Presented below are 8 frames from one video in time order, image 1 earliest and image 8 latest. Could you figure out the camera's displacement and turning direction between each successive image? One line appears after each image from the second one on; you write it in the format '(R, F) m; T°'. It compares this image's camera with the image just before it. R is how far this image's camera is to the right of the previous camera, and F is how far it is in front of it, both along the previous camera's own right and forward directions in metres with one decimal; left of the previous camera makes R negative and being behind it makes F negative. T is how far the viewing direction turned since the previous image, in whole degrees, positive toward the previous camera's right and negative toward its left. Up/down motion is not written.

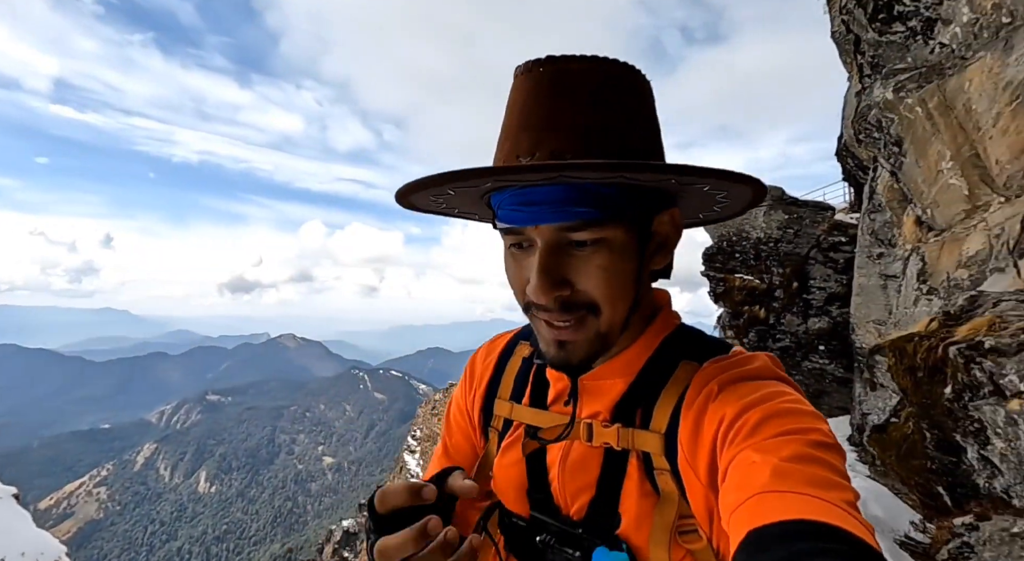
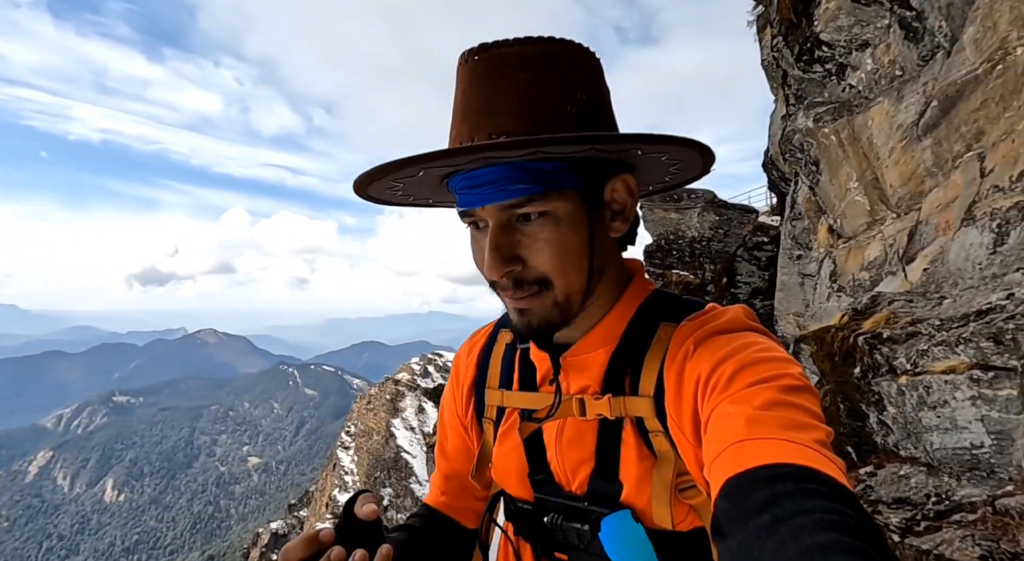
(-0.5, -0.5) m; +7°
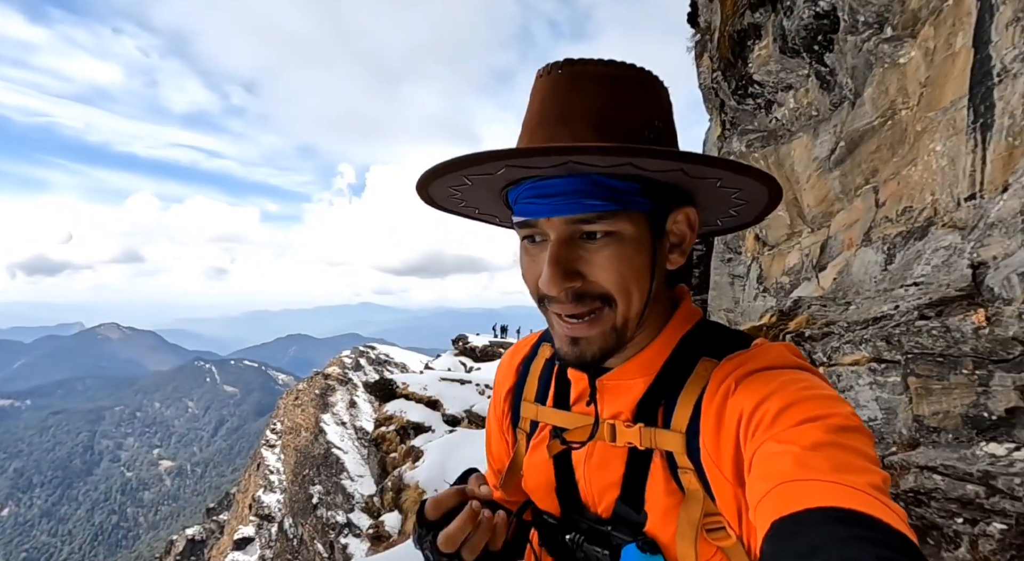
(-0.5, -0.6) m; +7°
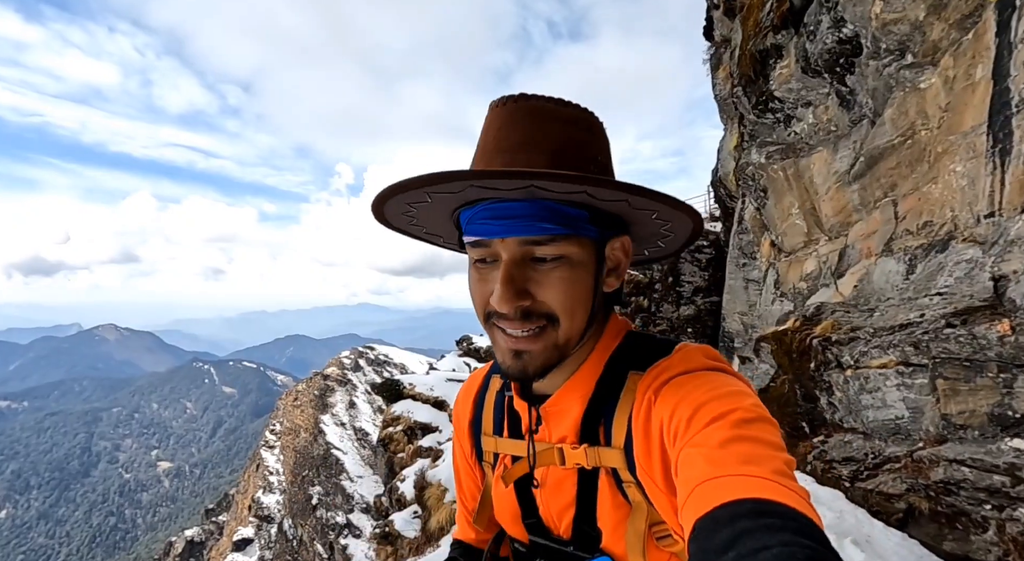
(-0.4, -0.3) m; 0°
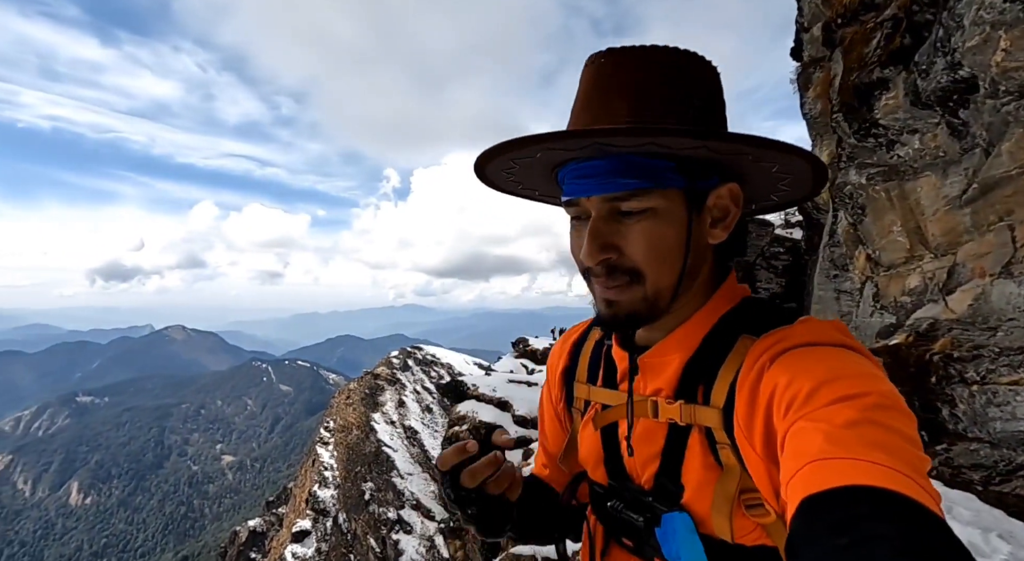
(-1.0, -0.8) m; -5°
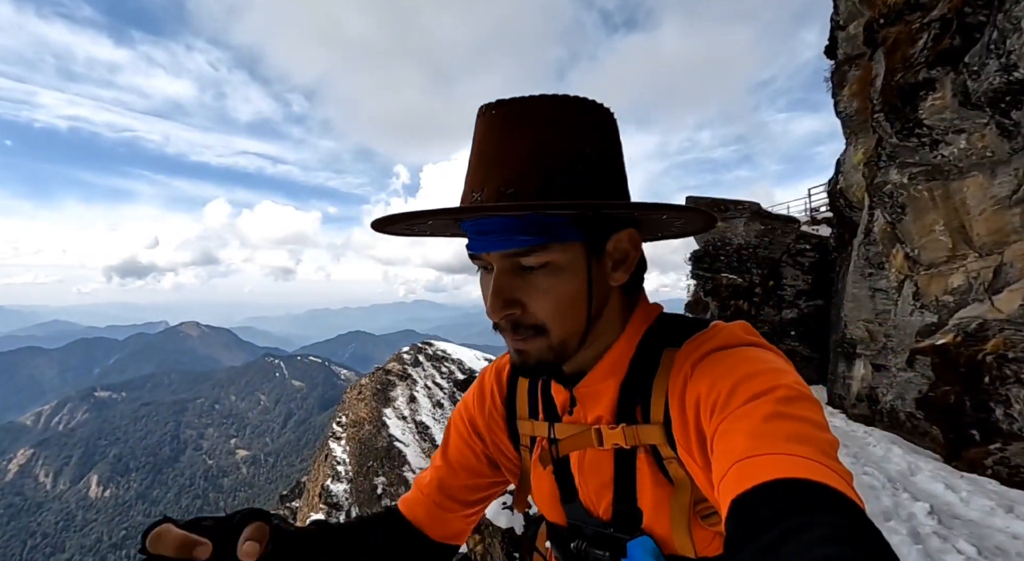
(-0.5, -0.1) m; -1°
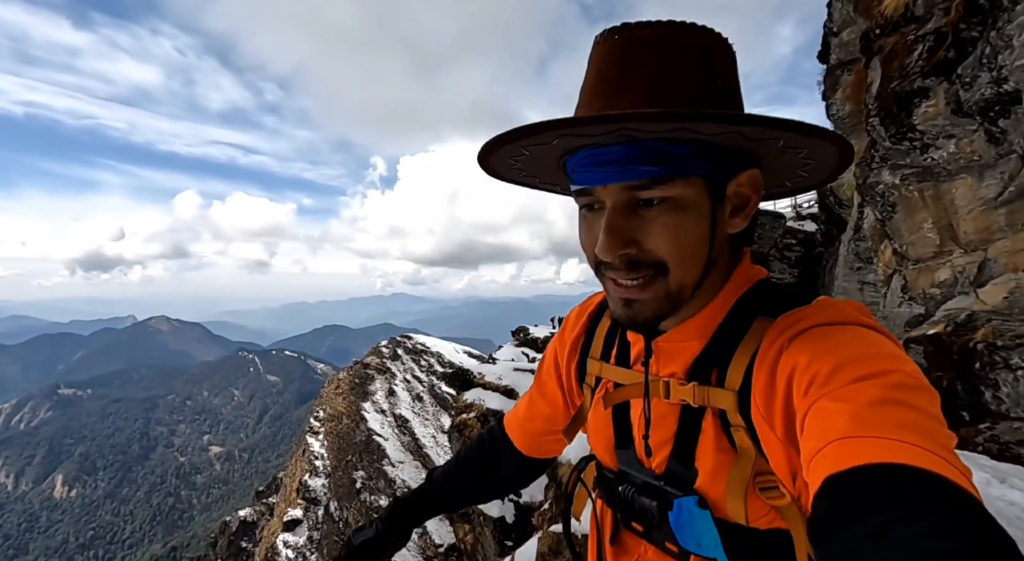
(-0.6, -0.3) m; +2°
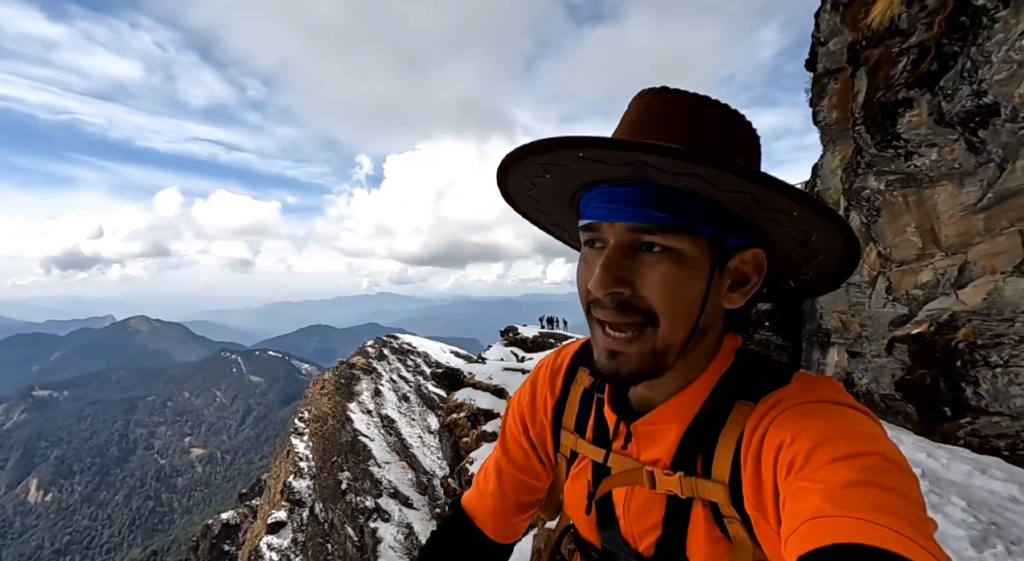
(-0.2, -0.2) m; +1°
